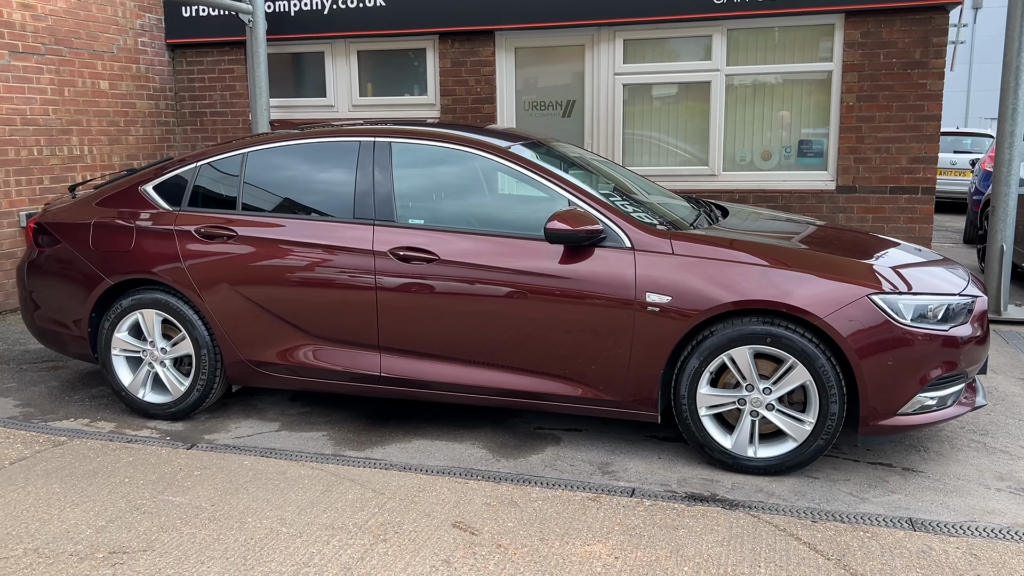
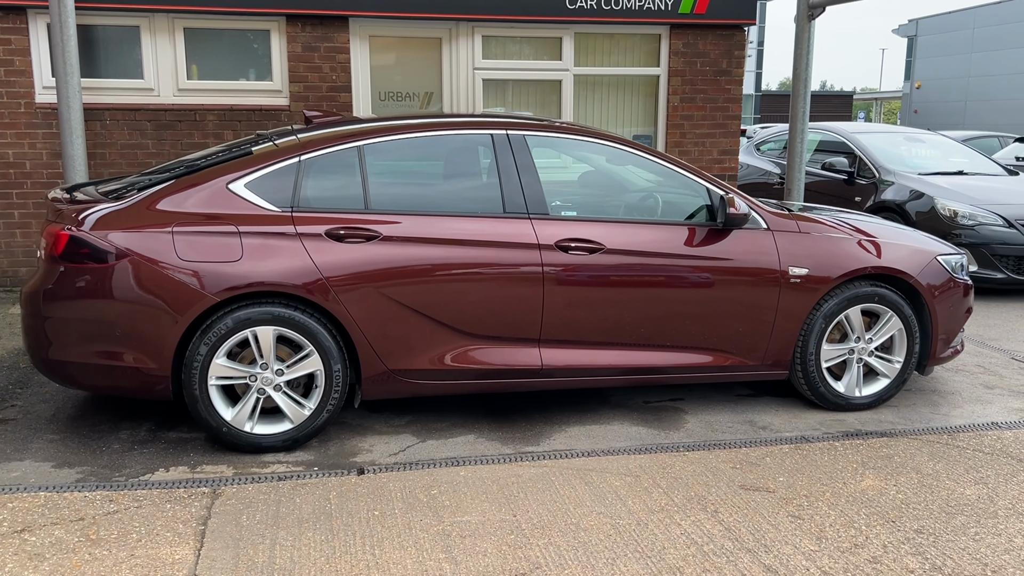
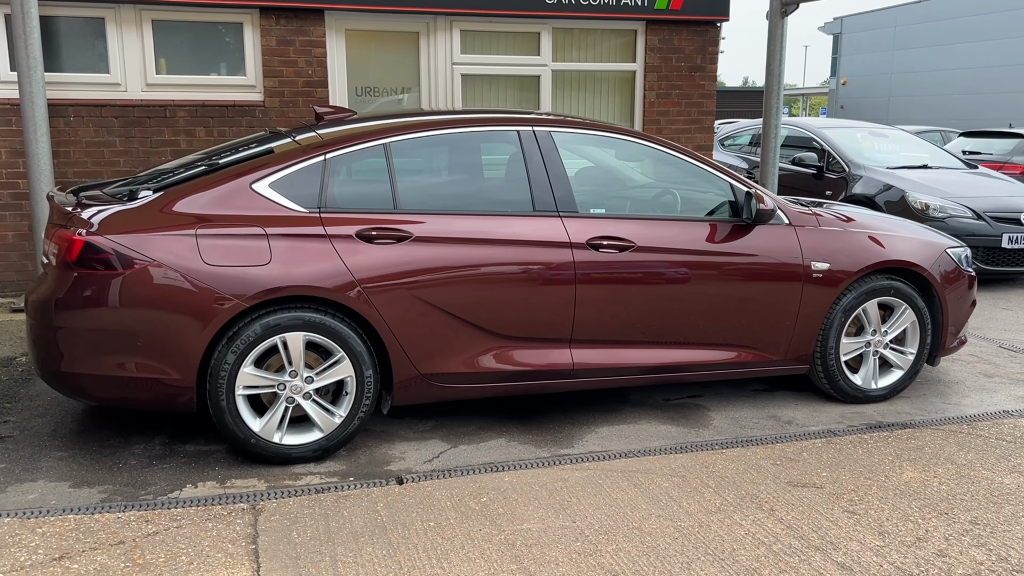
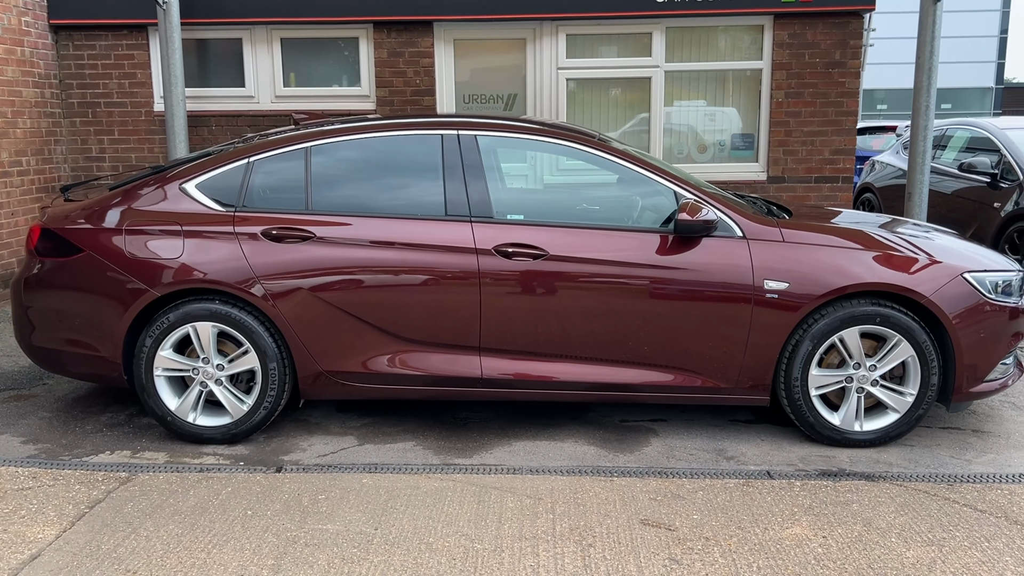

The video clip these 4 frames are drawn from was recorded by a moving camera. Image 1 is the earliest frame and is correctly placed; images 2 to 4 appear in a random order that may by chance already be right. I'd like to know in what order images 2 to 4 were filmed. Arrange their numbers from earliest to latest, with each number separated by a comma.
4, 2, 3
